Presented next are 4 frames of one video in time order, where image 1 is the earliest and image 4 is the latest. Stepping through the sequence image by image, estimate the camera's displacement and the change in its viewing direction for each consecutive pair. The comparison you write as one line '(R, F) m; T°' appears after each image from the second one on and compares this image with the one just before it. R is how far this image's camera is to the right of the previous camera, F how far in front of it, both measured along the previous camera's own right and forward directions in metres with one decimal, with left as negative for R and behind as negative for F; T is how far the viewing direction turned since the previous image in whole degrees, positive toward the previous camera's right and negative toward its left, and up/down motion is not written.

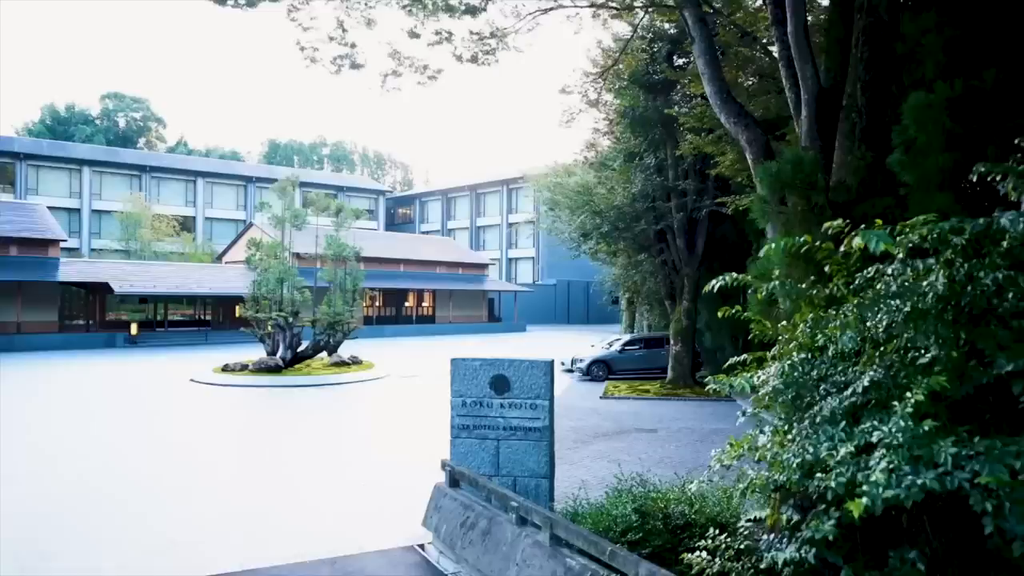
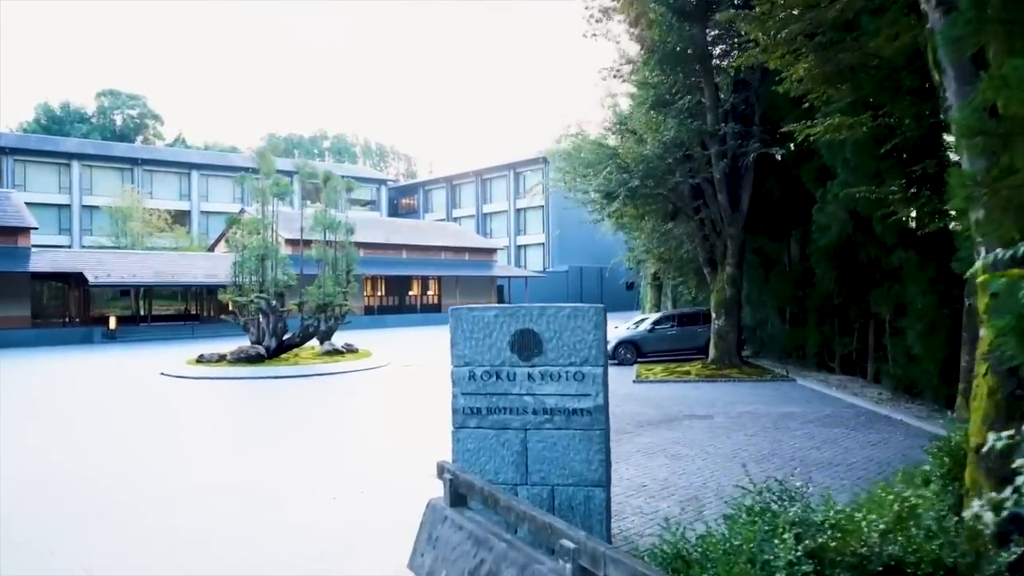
(-0.1, +2.5) m; -1°
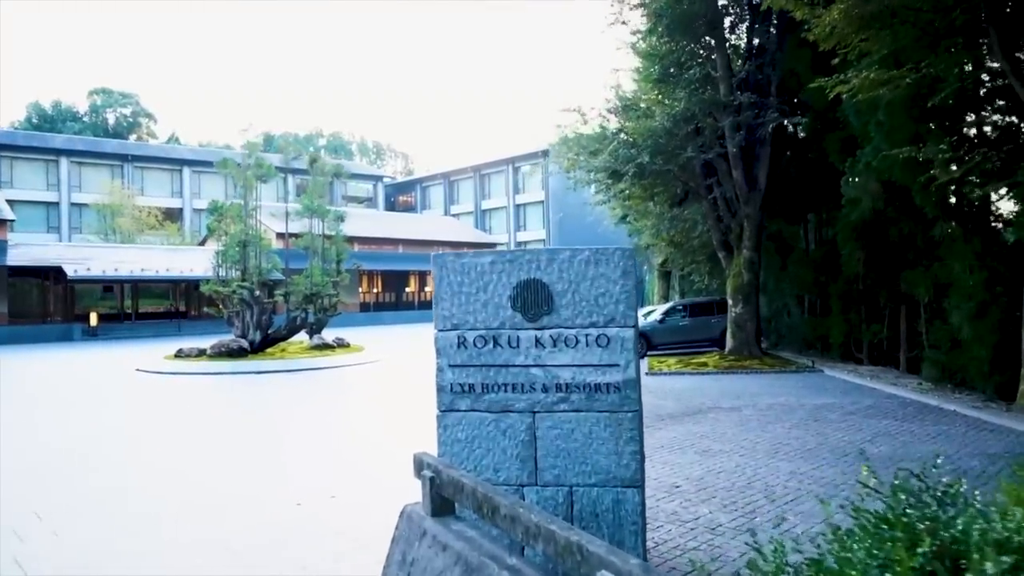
(0.0, +1.1) m; 0°
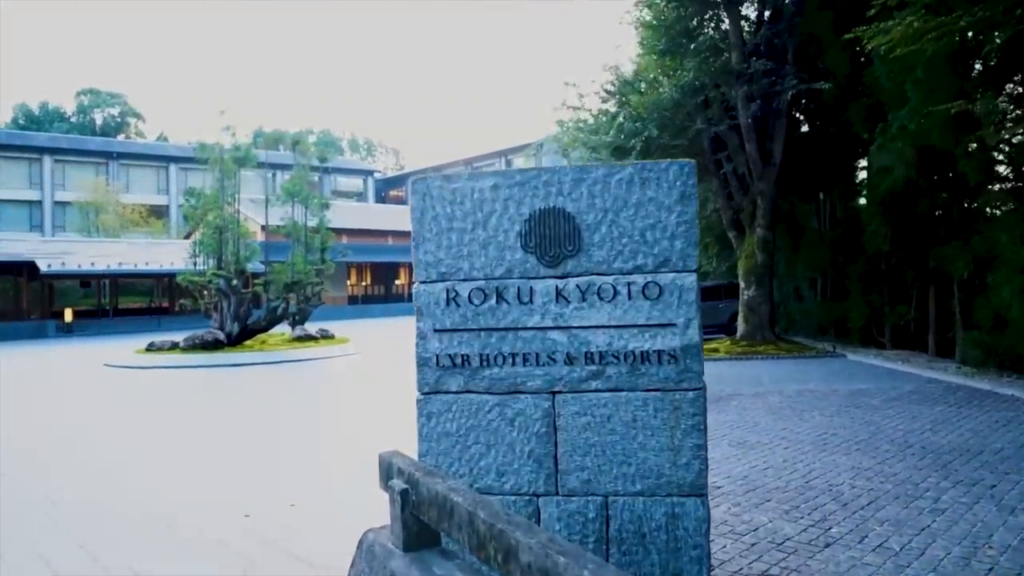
(-0.1, +1.0) m; 0°
